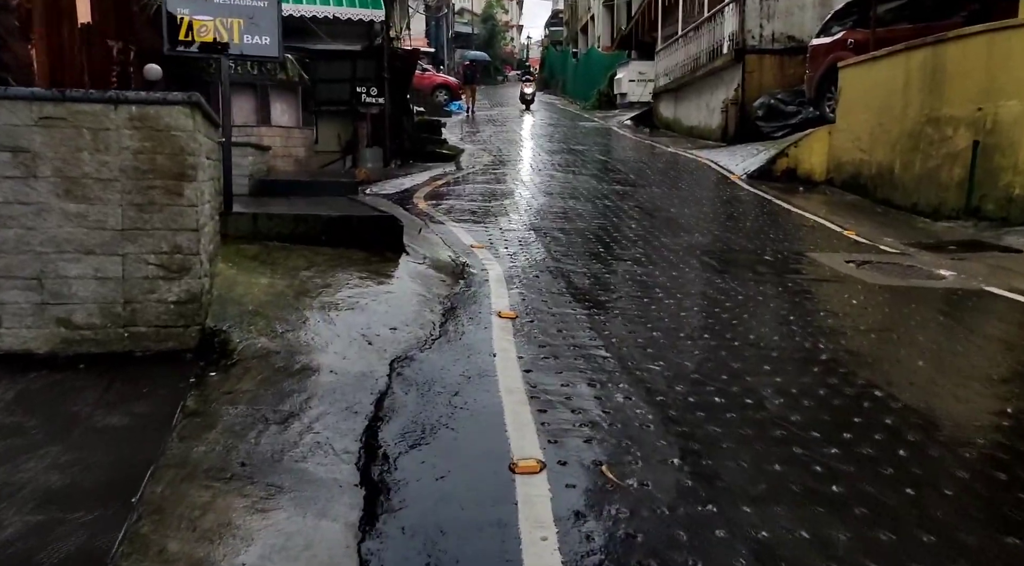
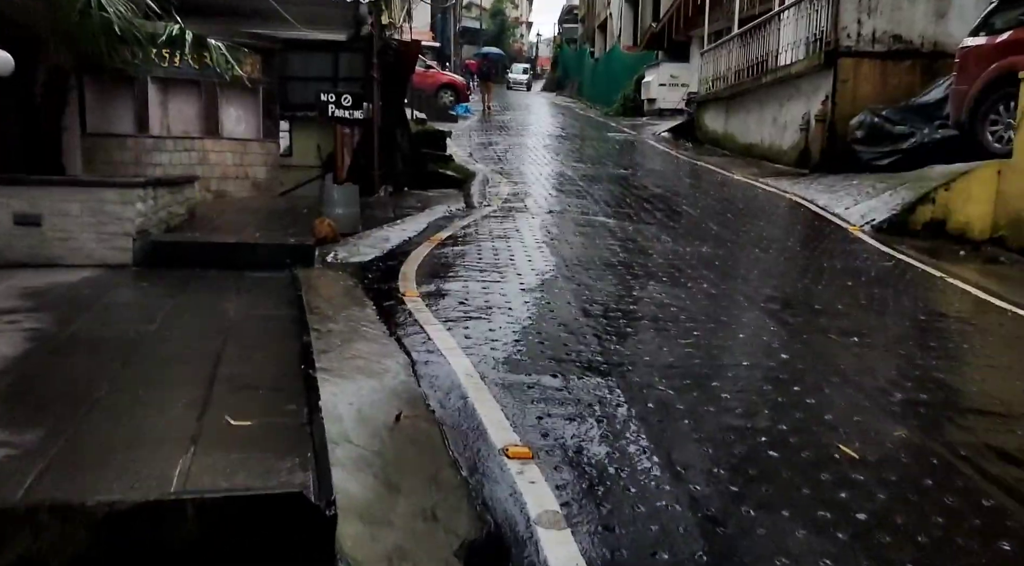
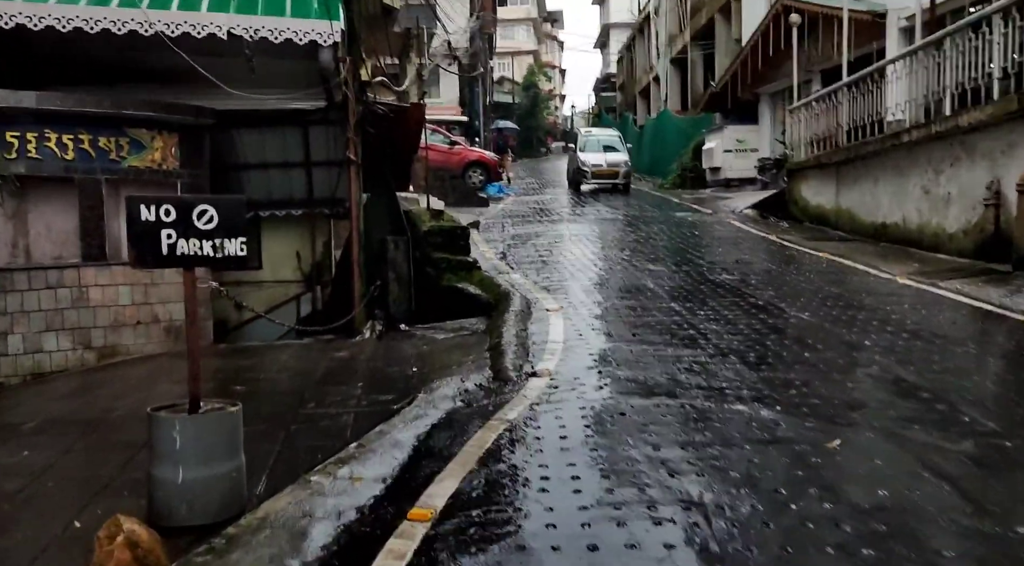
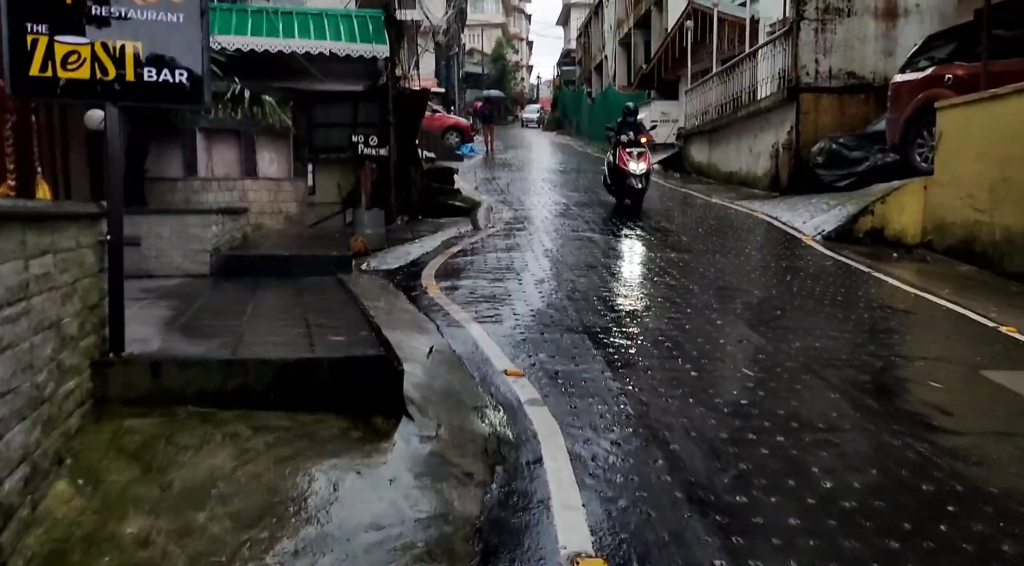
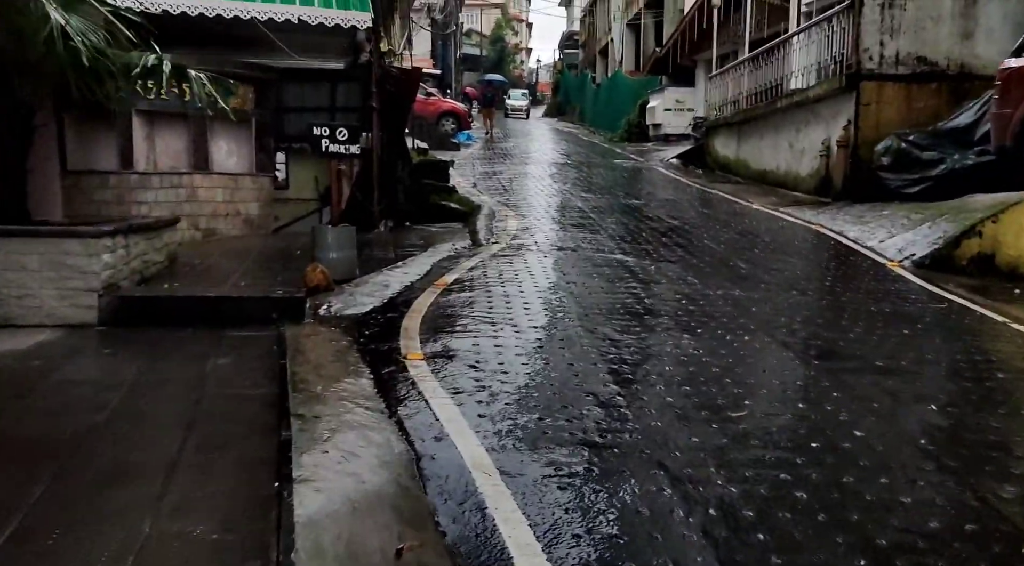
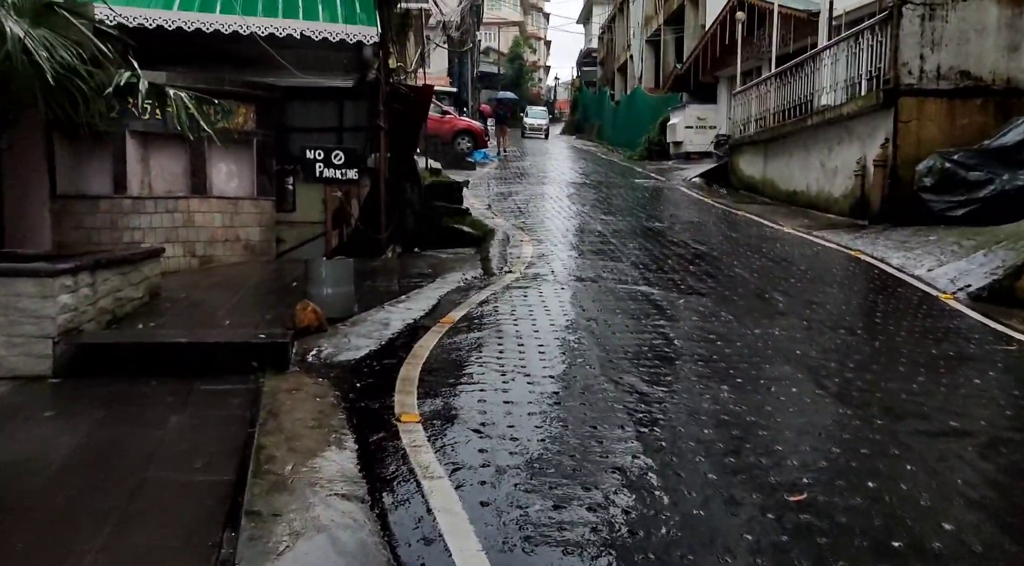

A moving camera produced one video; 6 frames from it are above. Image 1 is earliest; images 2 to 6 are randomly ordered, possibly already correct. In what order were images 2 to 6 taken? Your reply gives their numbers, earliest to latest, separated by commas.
4, 2, 5, 6, 3
